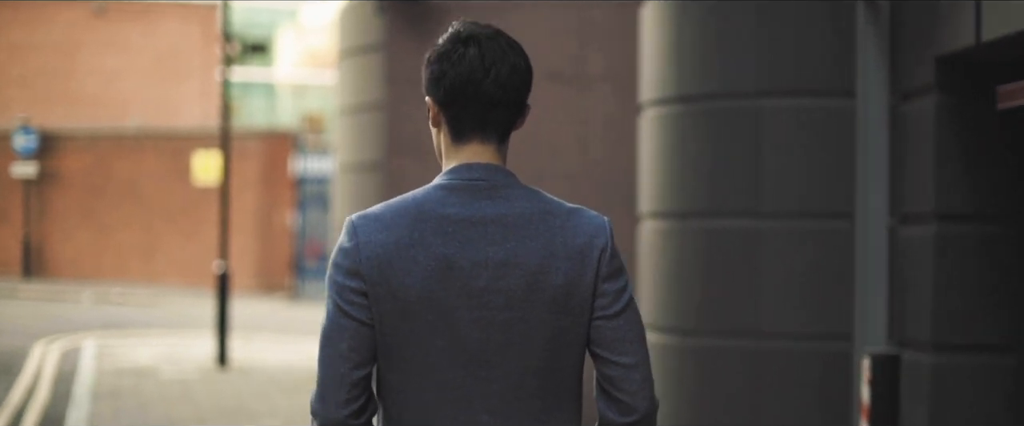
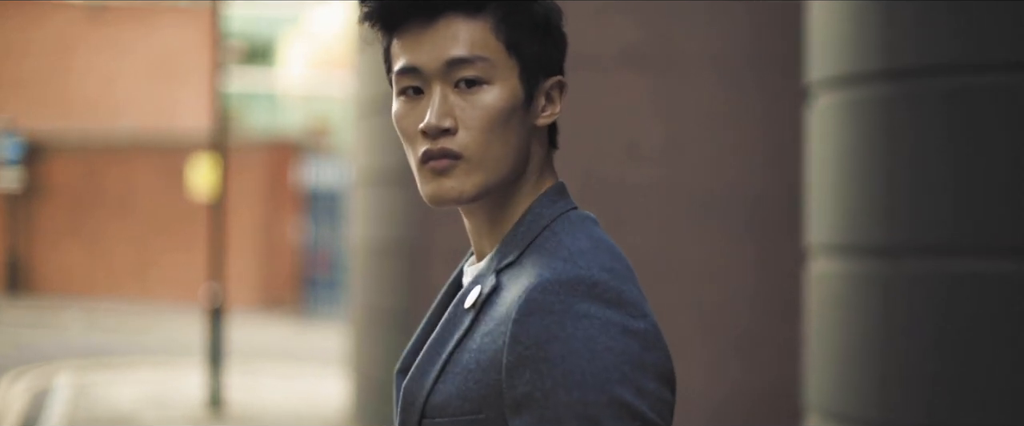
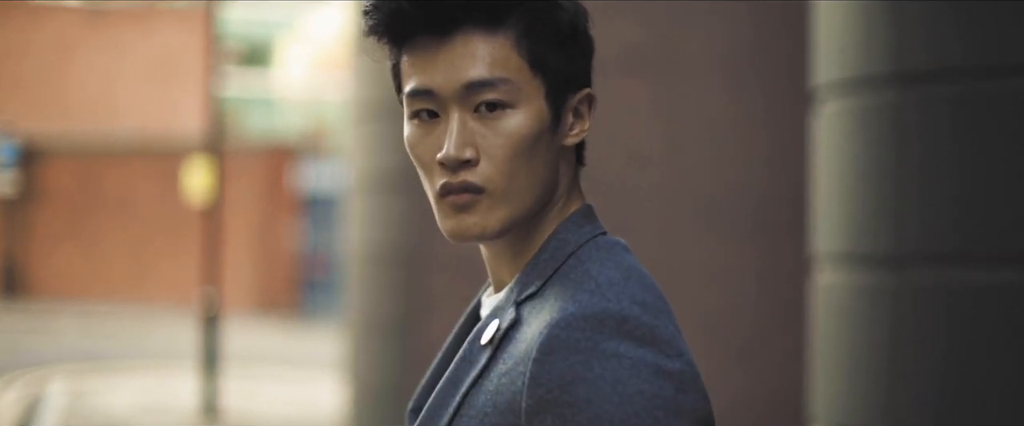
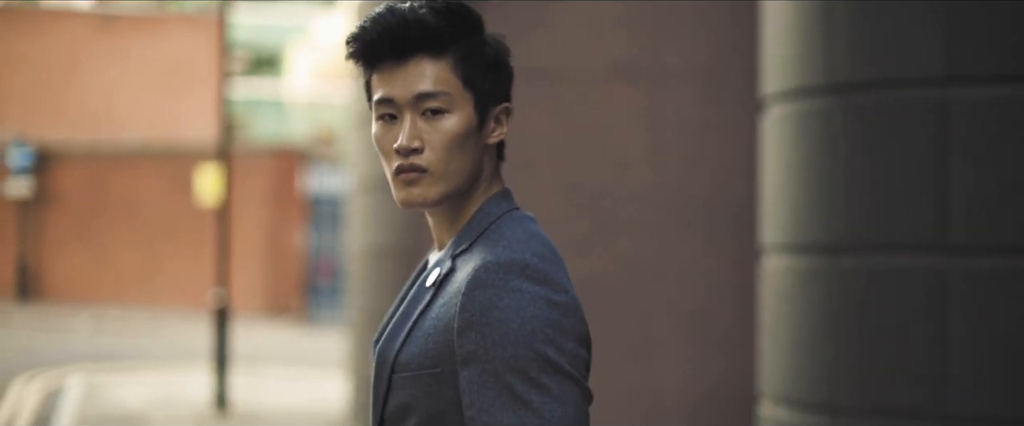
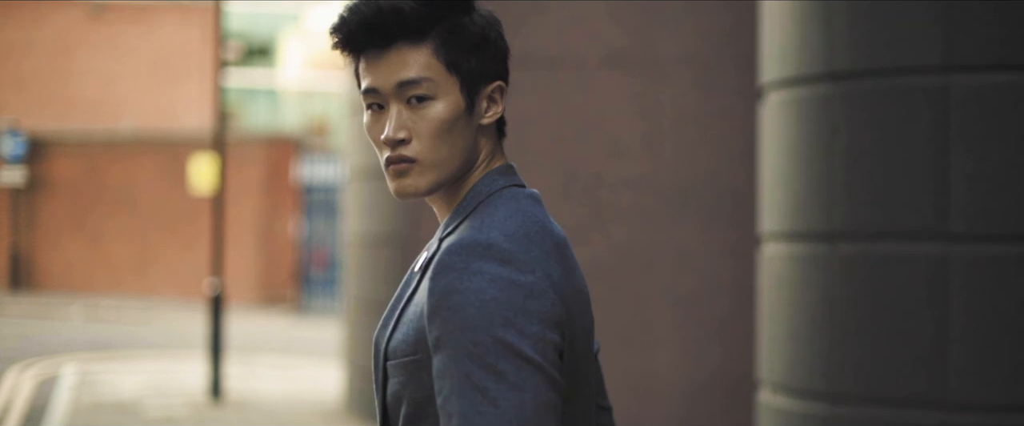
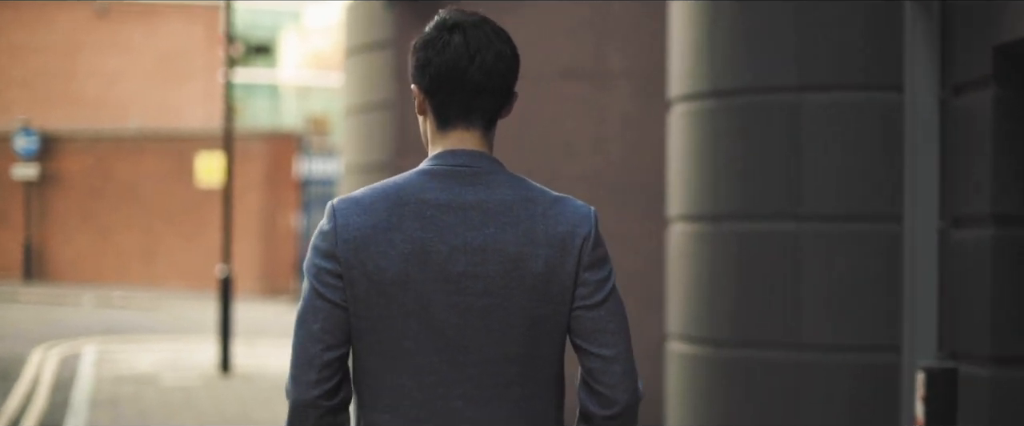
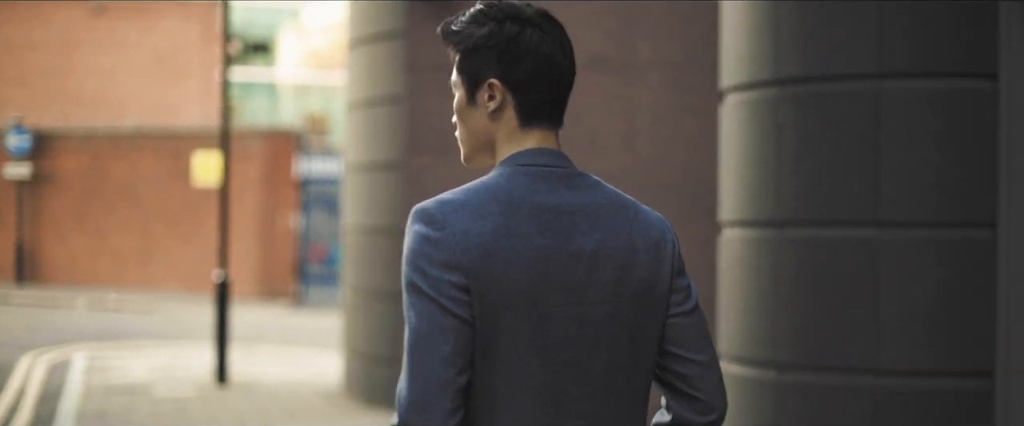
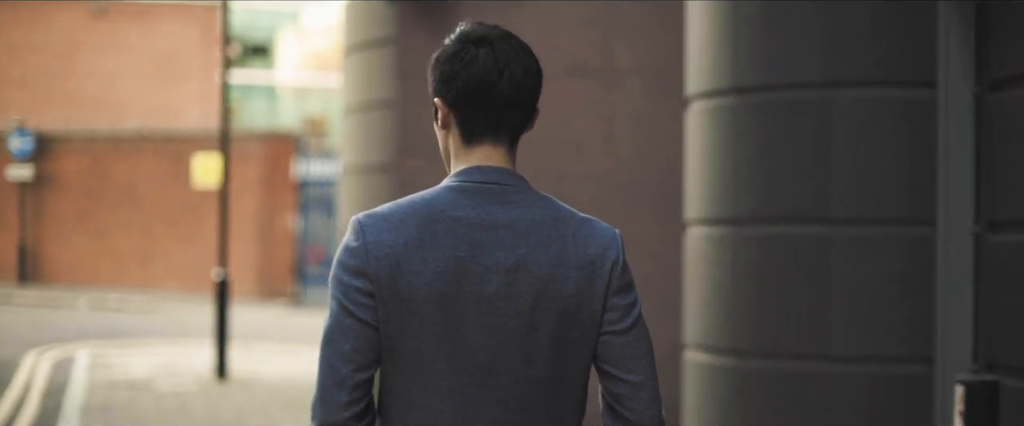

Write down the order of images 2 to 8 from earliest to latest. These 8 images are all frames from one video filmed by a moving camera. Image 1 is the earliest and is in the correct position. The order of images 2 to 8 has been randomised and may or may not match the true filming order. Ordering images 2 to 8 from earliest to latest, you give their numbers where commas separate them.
6, 8, 7, 5, 2, 3, 4
